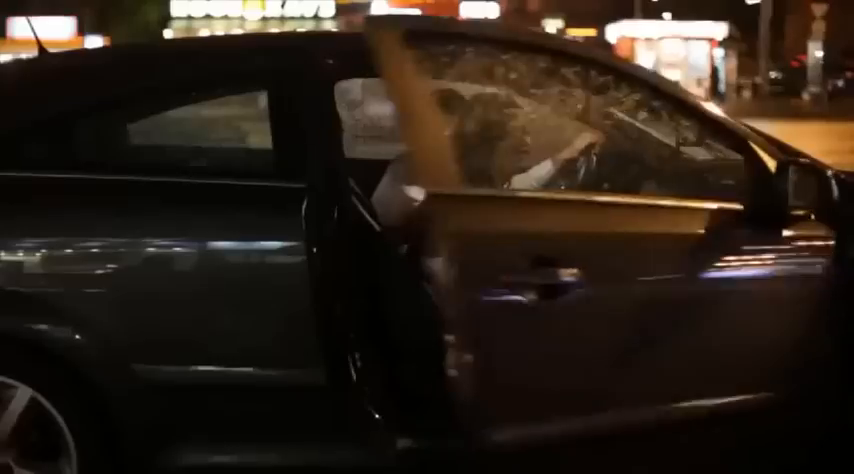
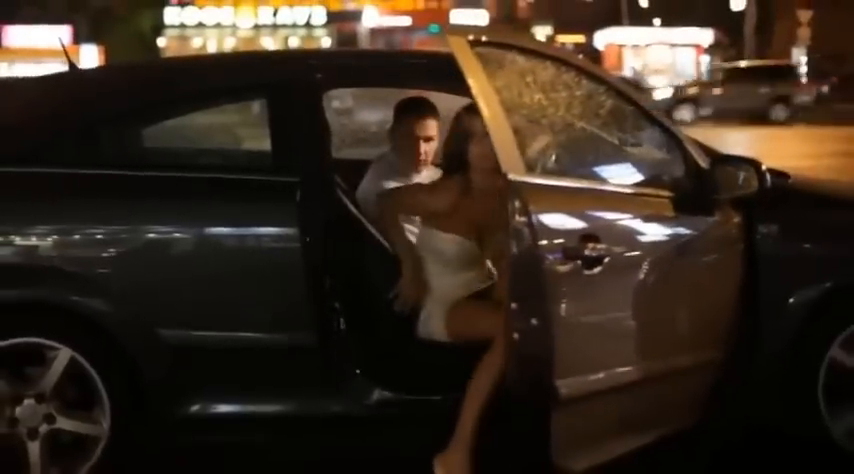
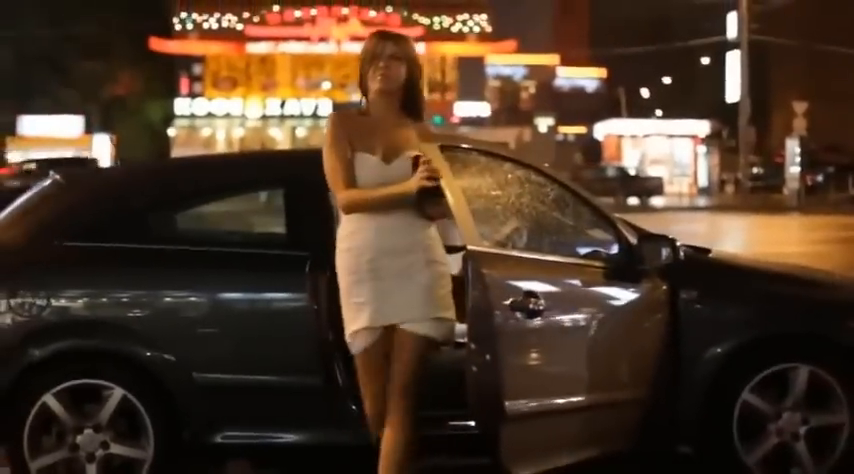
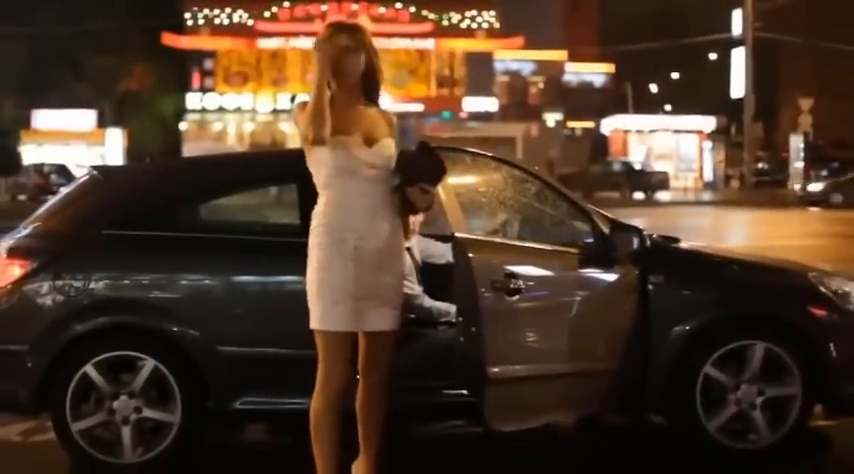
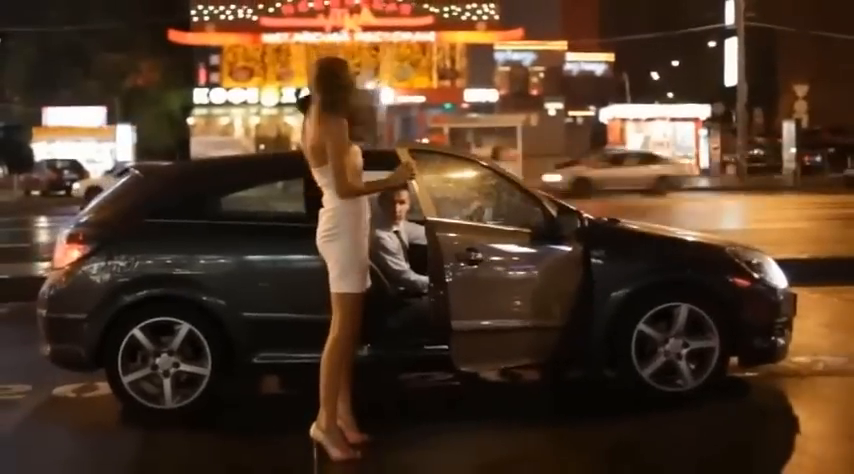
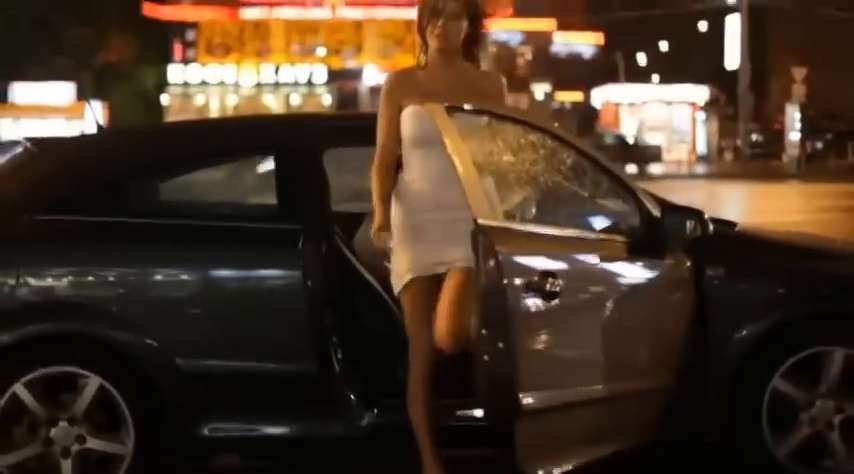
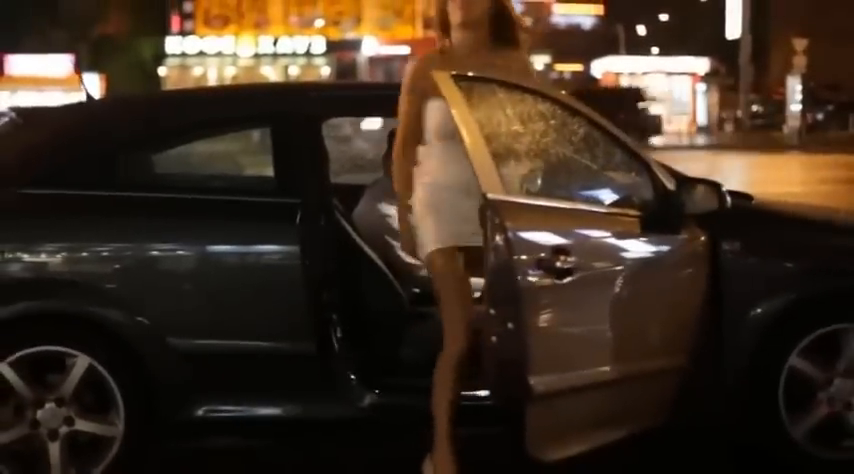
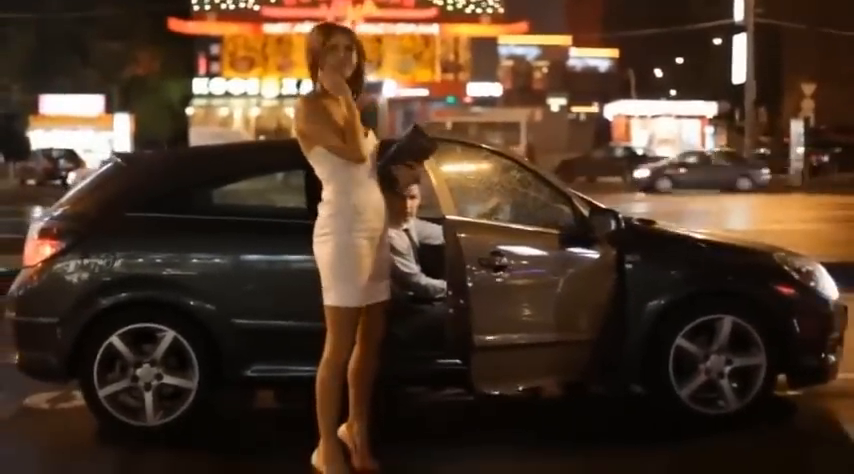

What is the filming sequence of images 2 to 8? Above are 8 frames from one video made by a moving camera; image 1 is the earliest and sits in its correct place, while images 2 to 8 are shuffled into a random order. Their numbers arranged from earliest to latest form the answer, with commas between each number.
2, 7, 6, 3, 4, 8, 5
